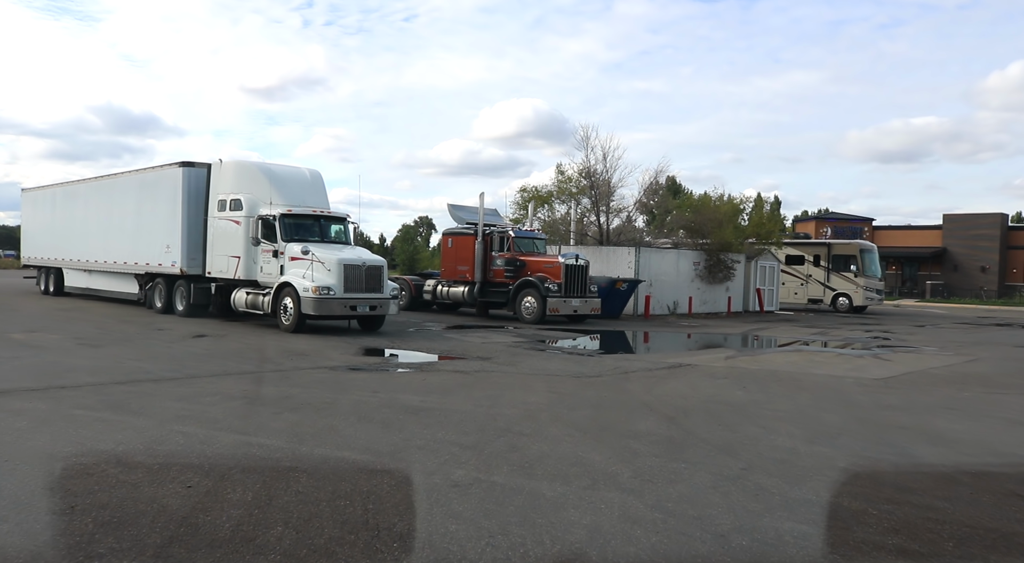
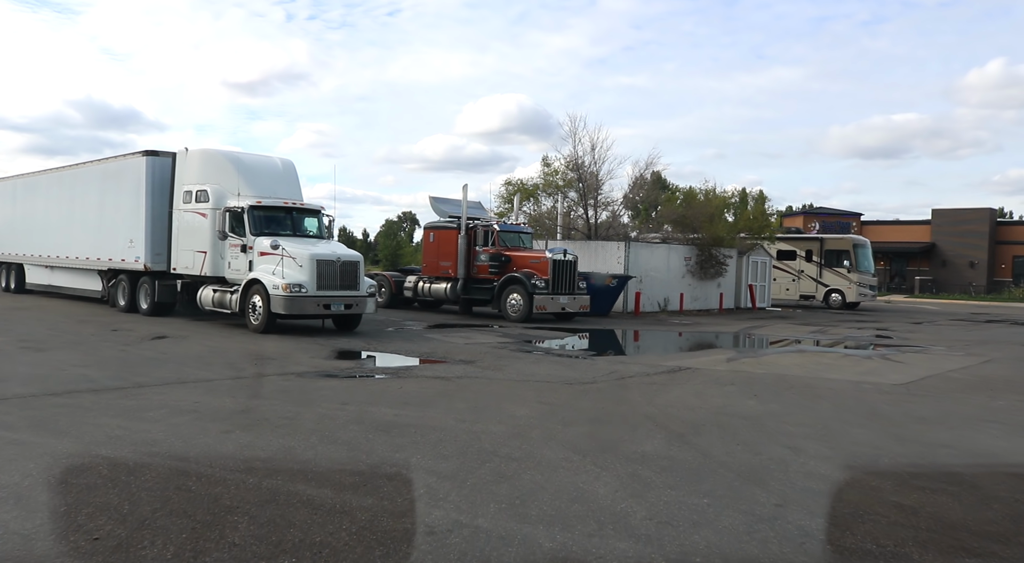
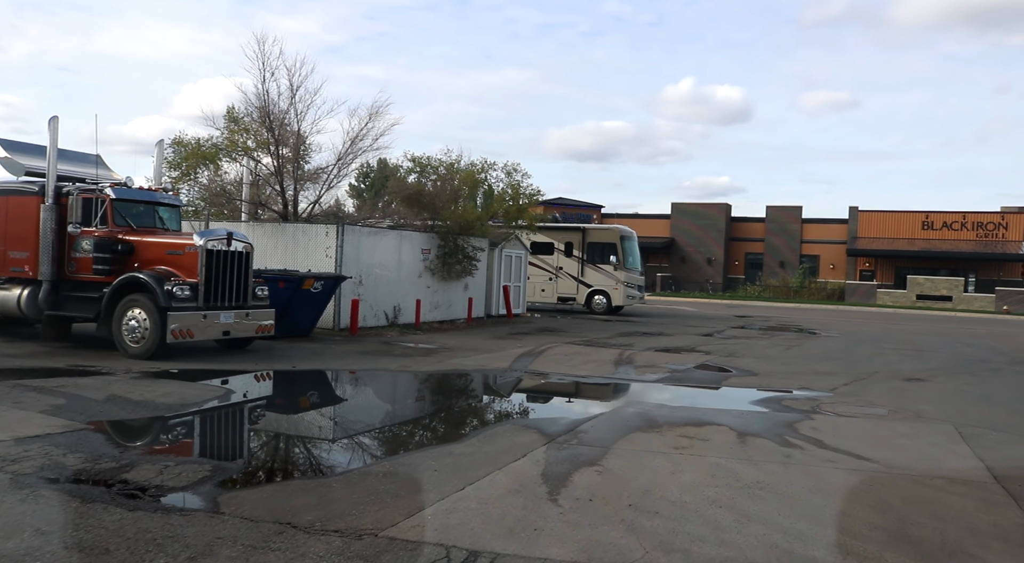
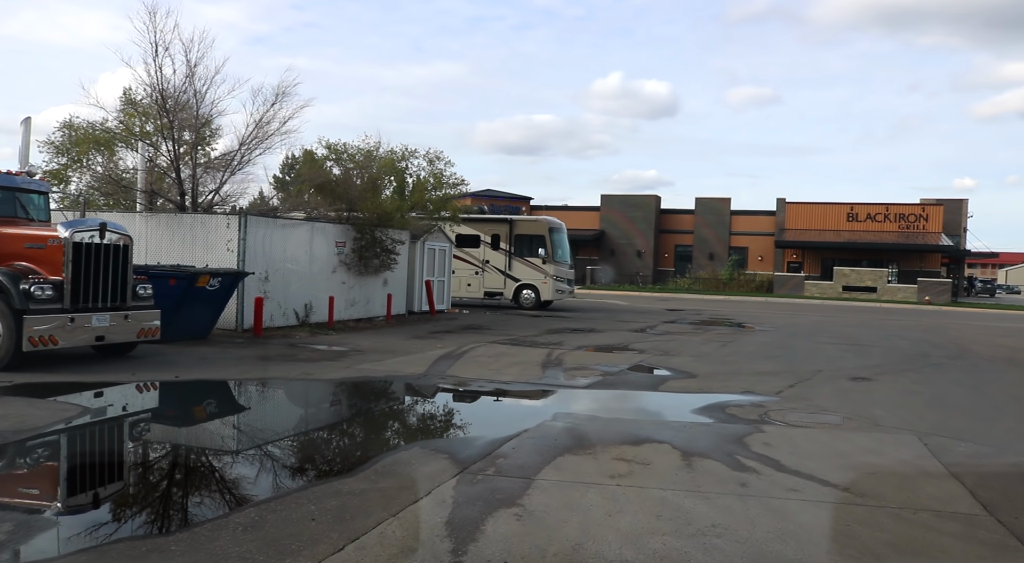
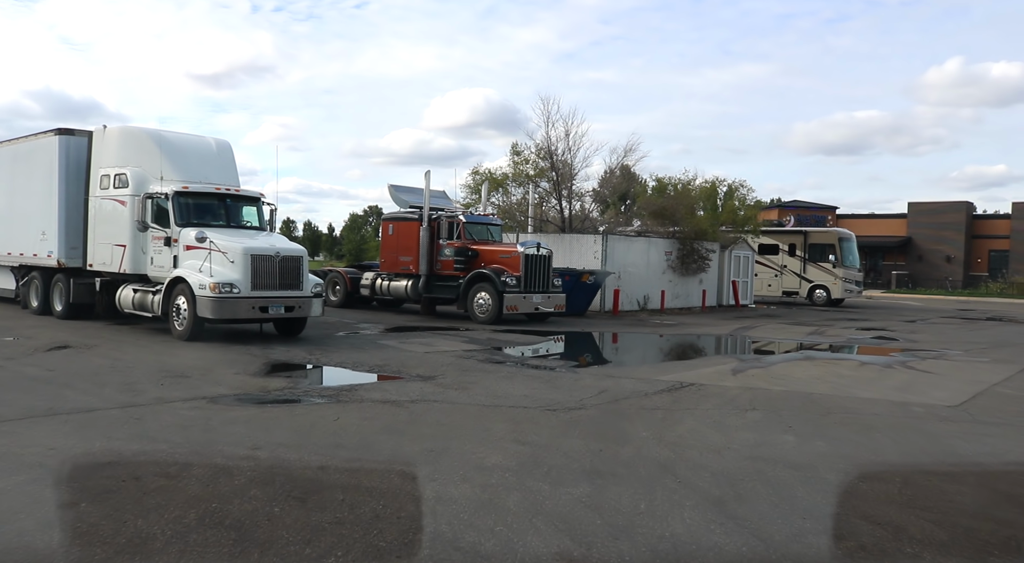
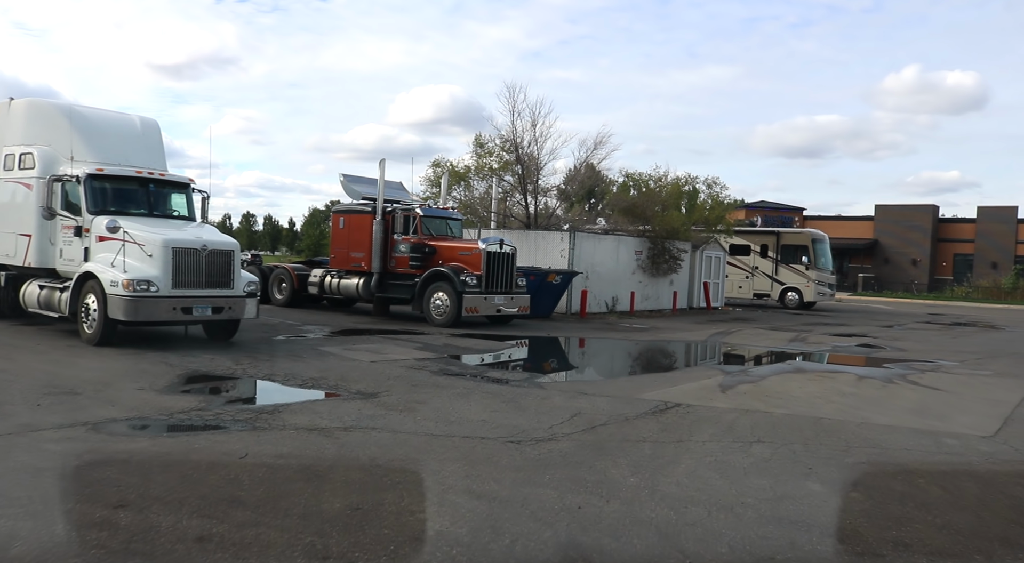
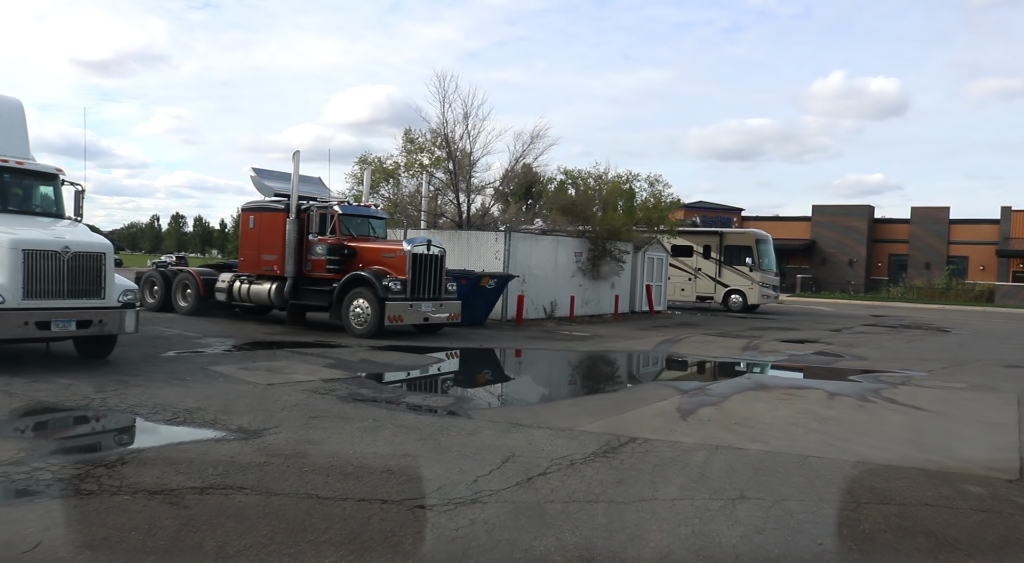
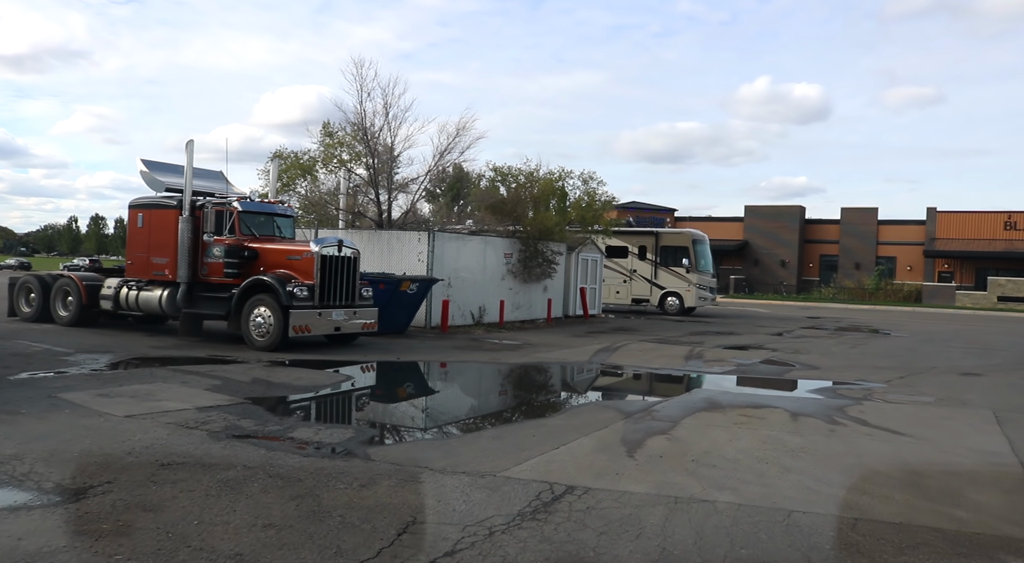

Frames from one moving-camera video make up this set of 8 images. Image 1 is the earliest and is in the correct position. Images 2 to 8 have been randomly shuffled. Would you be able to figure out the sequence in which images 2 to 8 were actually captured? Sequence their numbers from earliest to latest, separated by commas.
2, 5, 6, 7, 8, 3, 4
